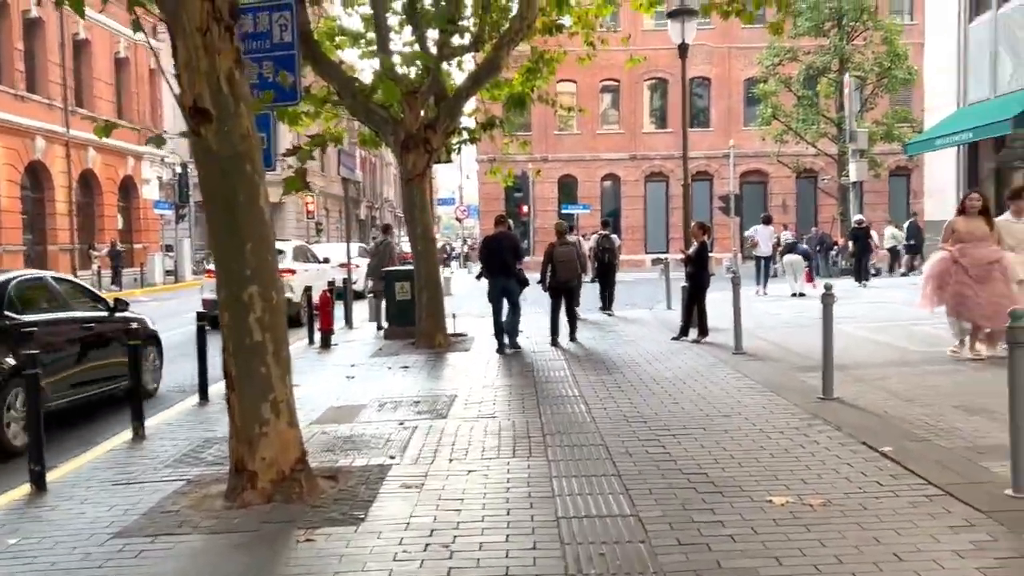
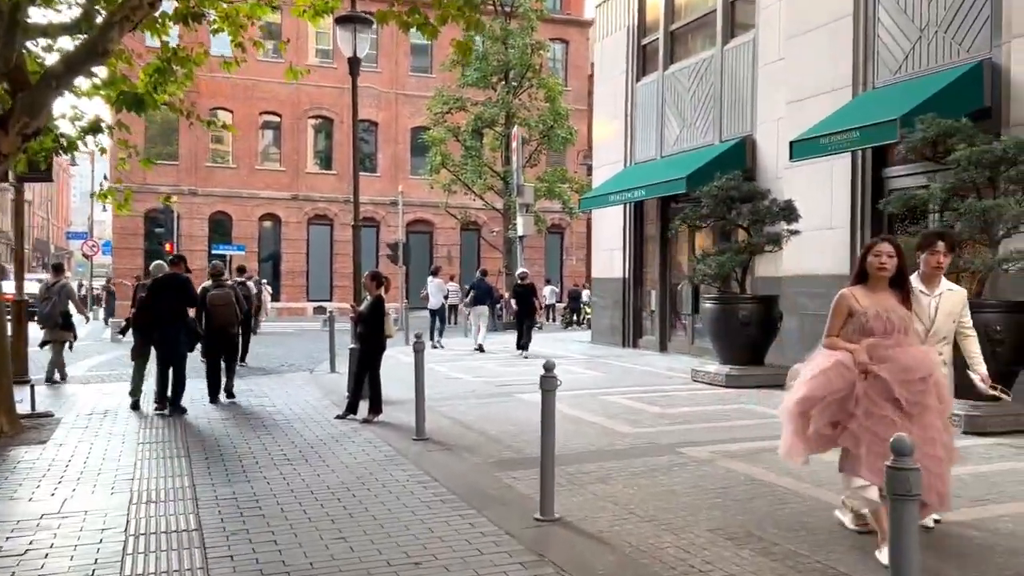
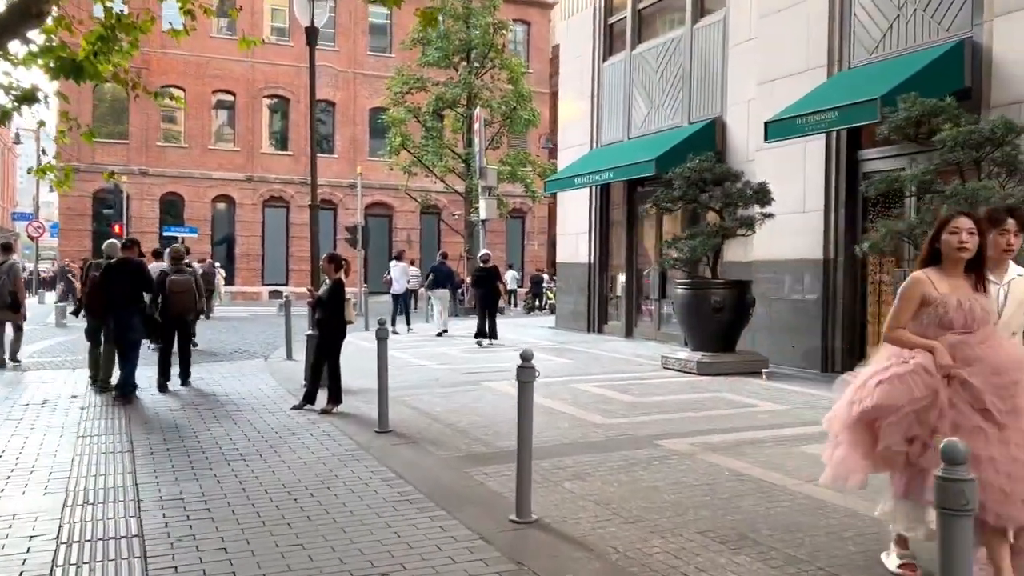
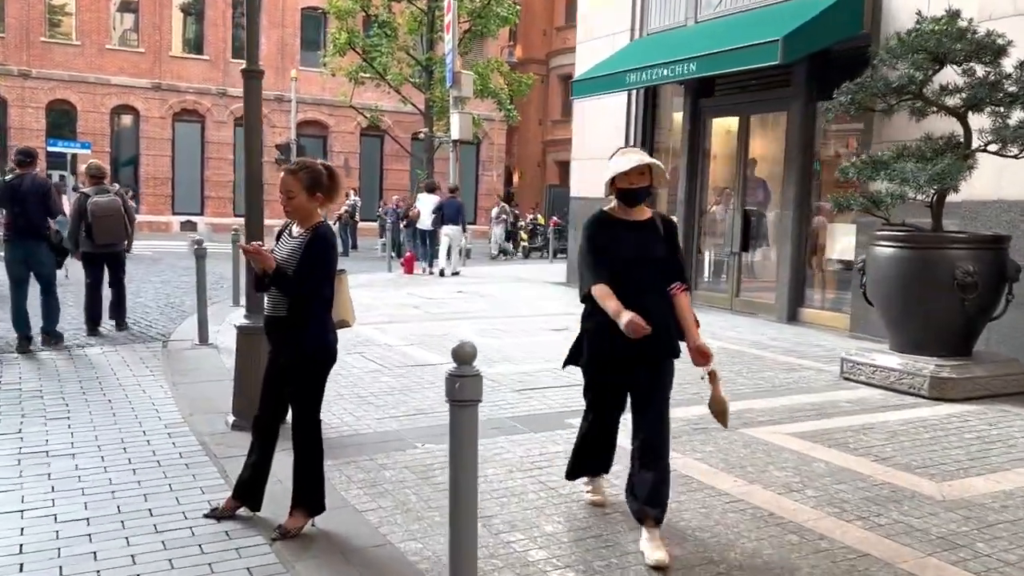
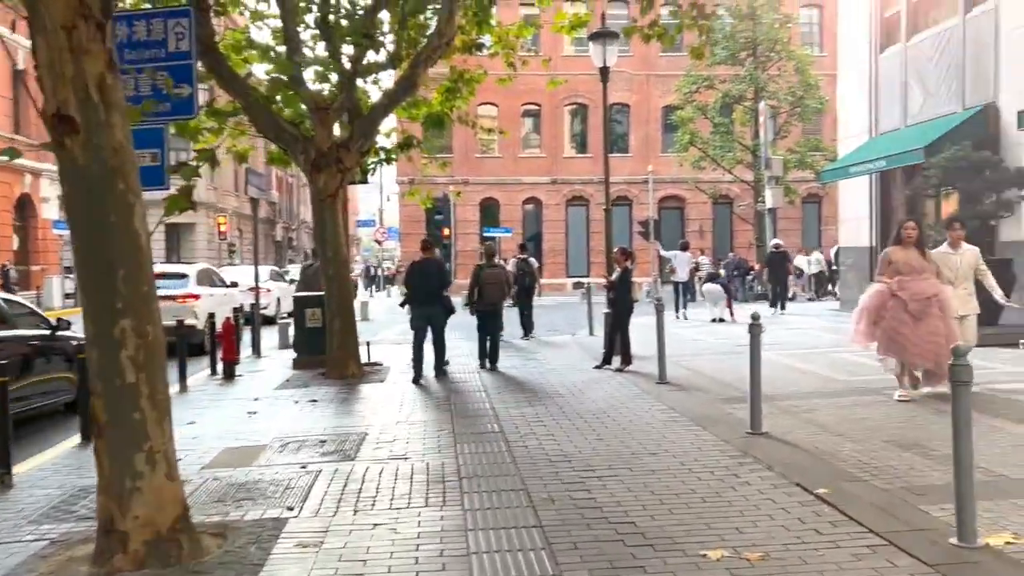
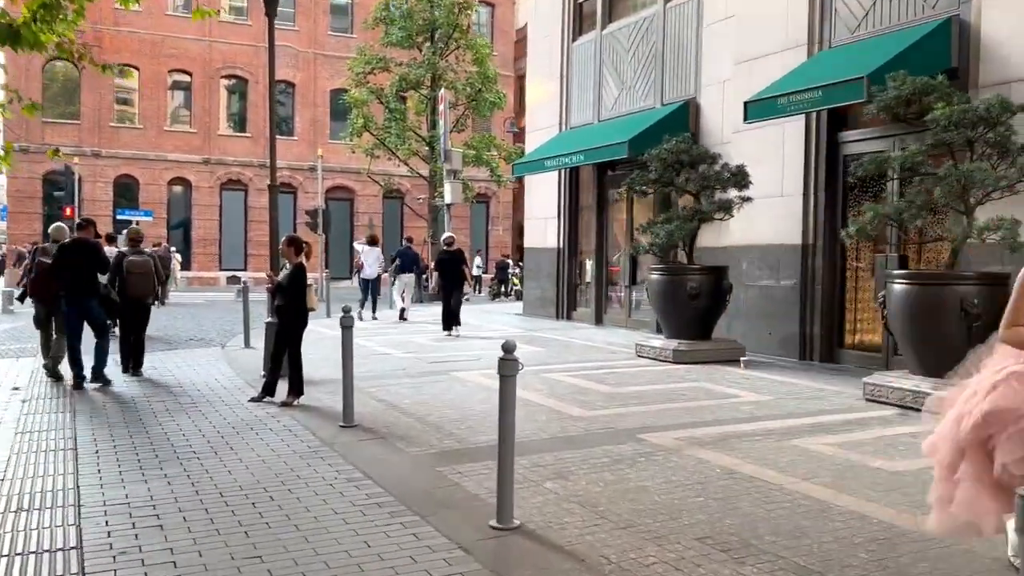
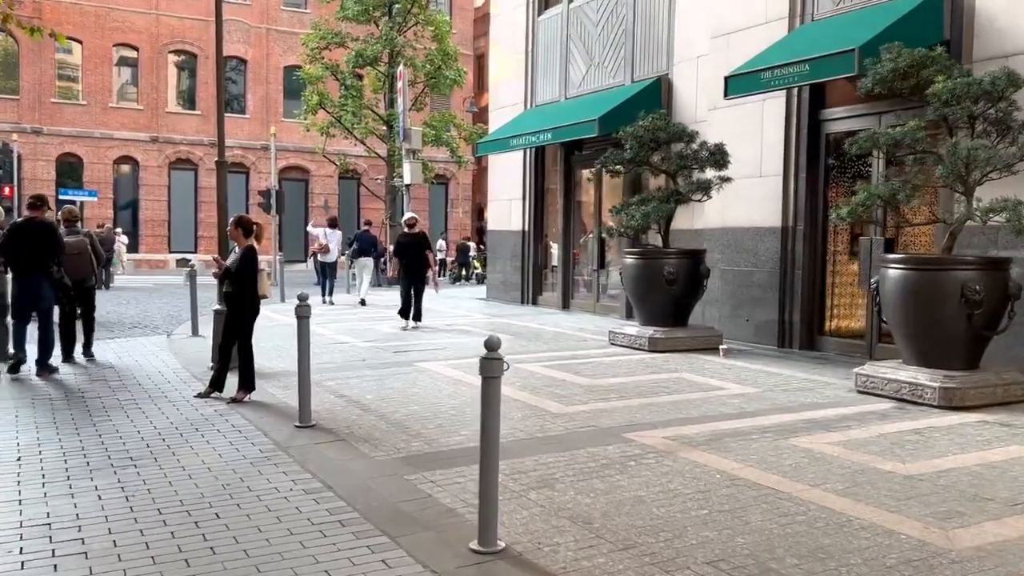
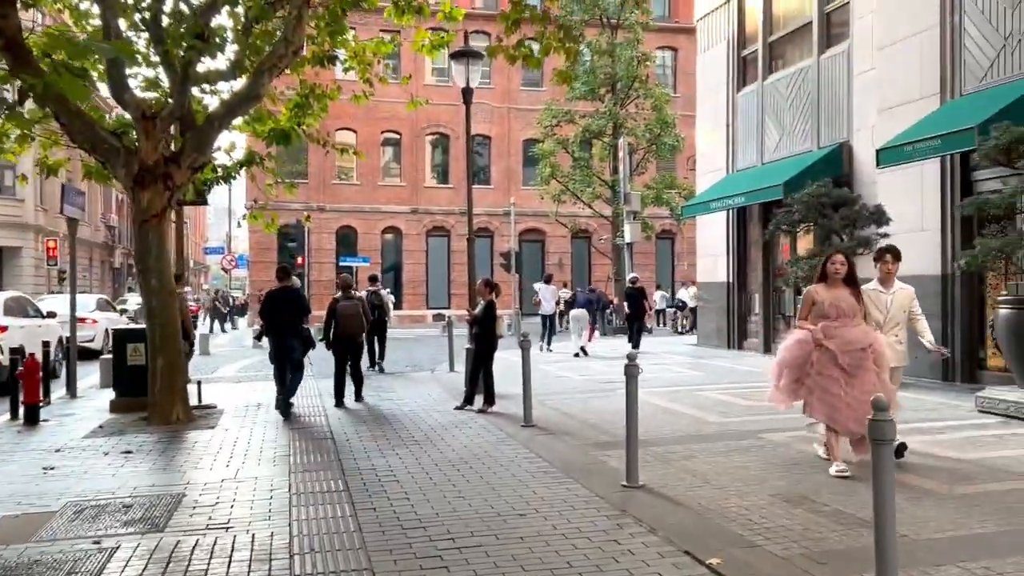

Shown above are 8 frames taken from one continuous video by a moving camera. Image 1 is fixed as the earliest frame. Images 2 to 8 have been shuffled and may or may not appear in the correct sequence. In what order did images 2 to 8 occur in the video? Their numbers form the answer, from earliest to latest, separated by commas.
5, 8, 2, 3, 6, 7, 4
